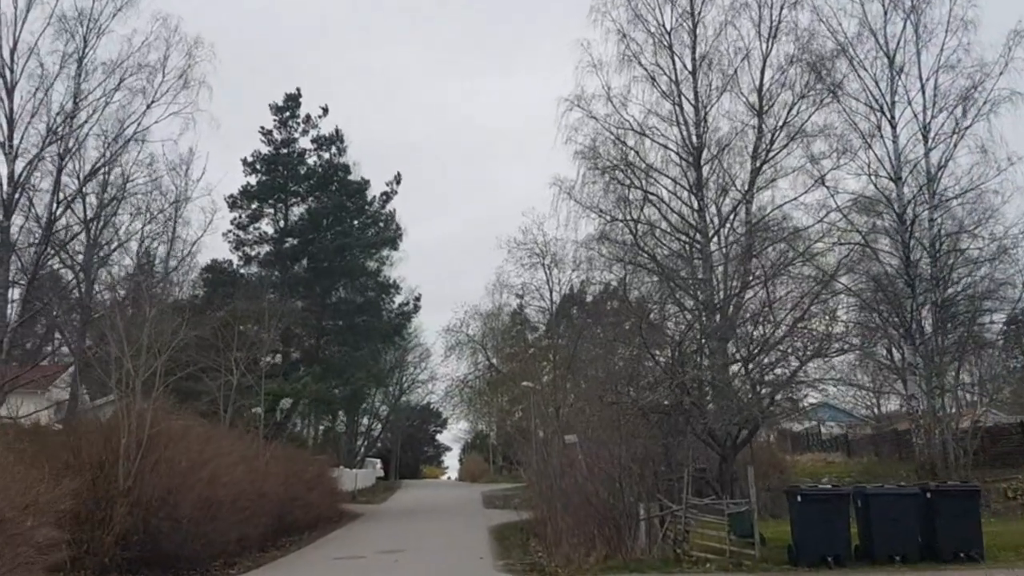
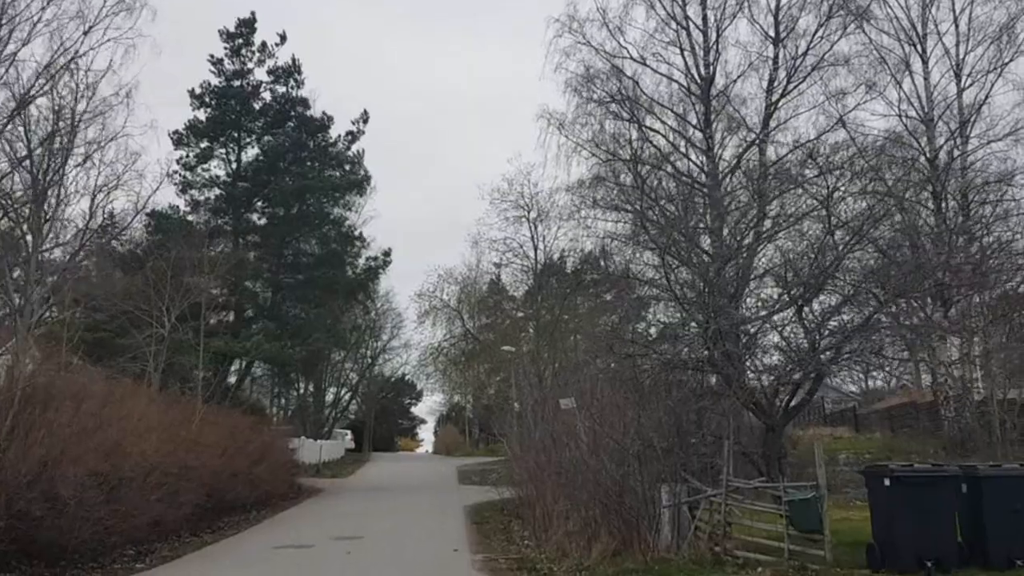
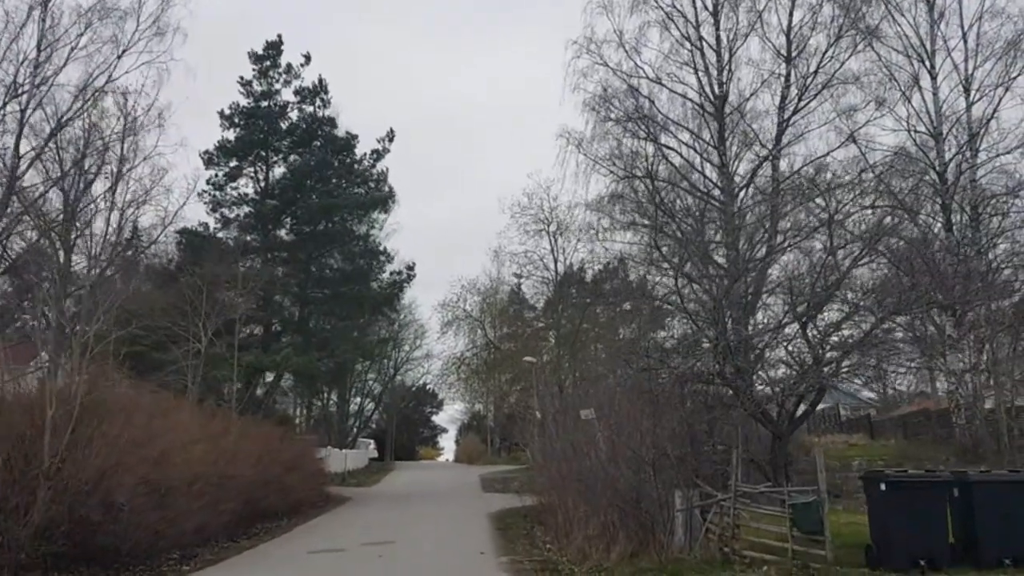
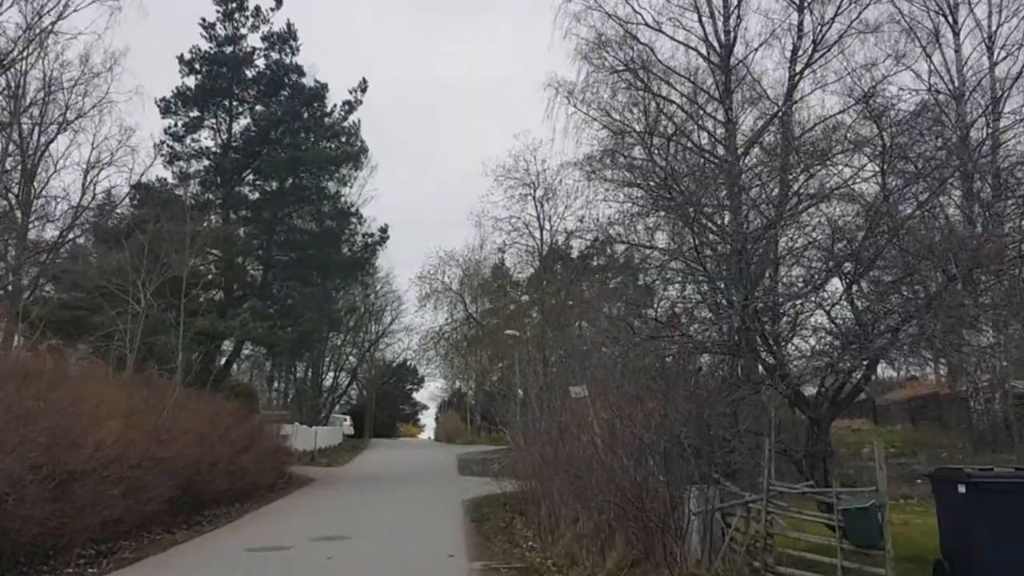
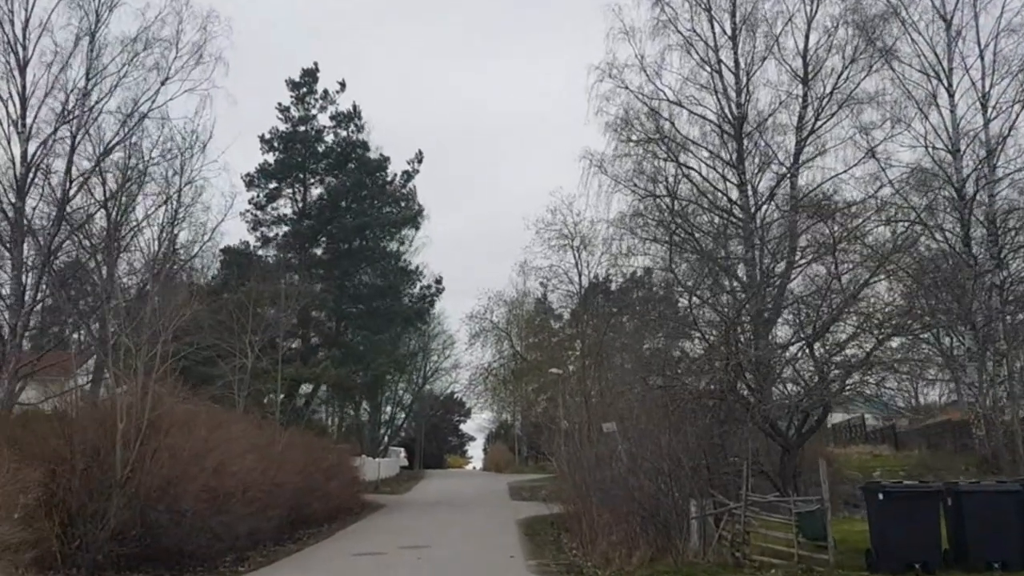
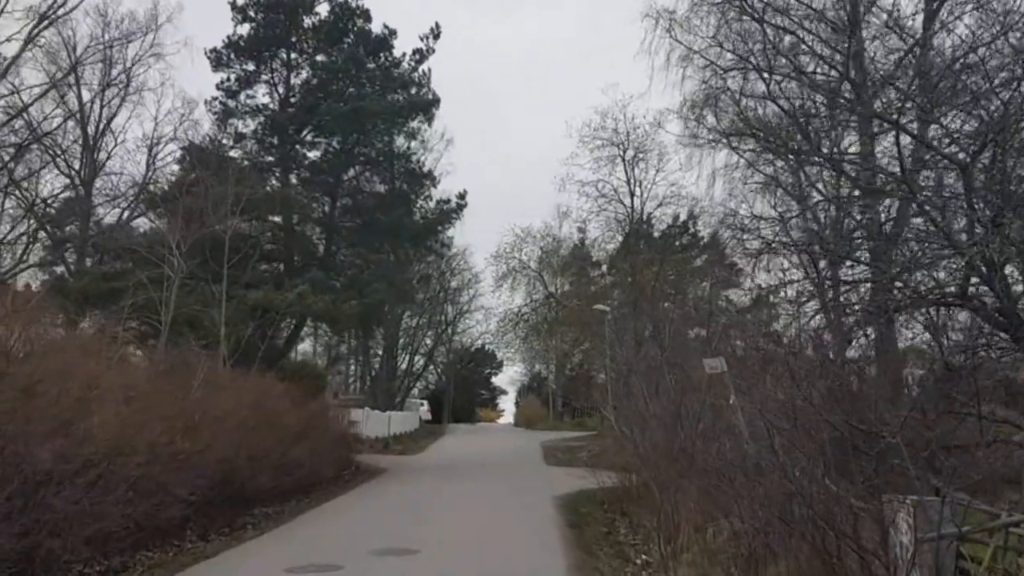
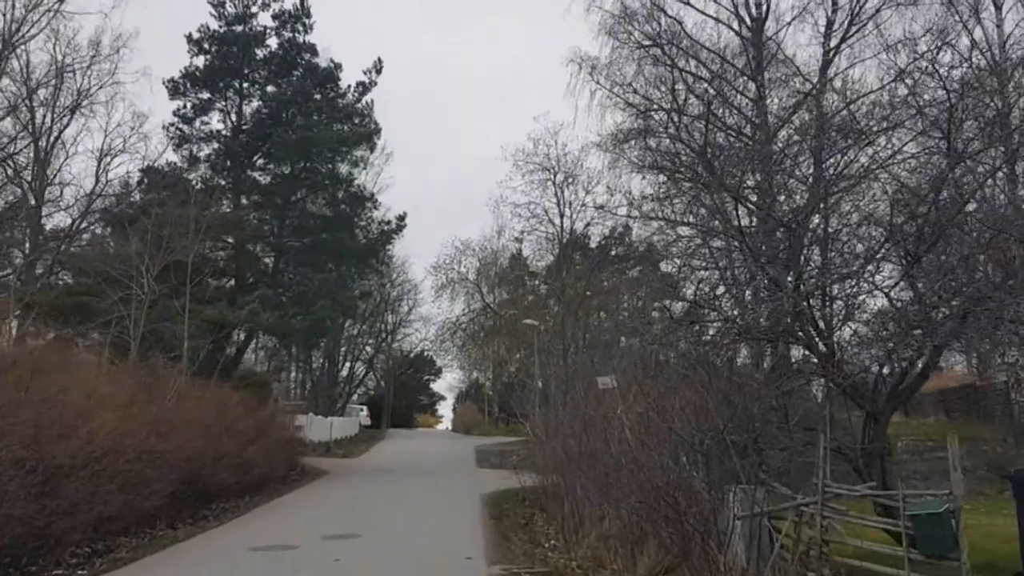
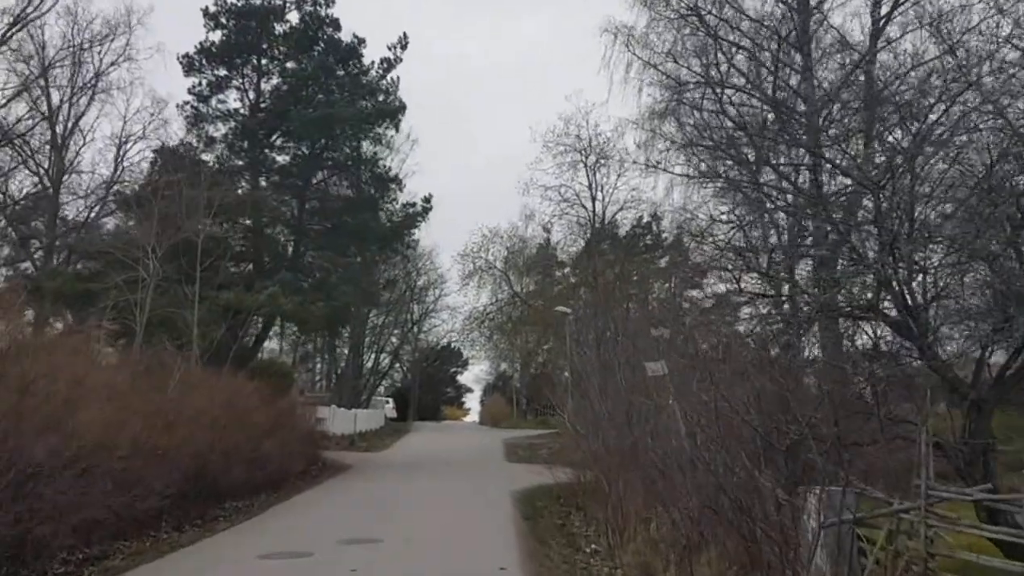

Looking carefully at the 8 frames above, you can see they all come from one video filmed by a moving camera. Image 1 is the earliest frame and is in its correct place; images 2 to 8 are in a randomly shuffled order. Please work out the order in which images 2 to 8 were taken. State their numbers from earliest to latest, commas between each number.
5, 3, 2, 4, 7, 8, 6
